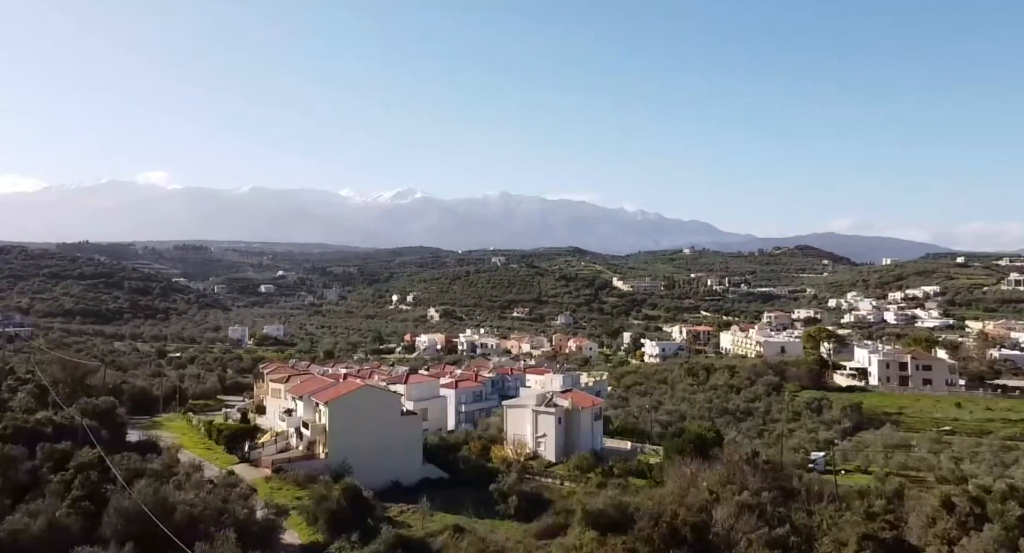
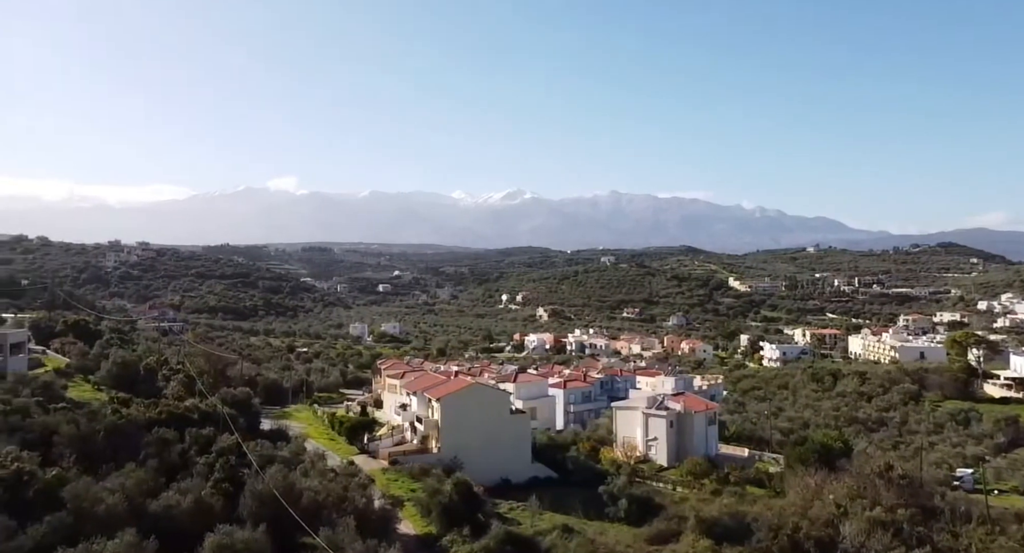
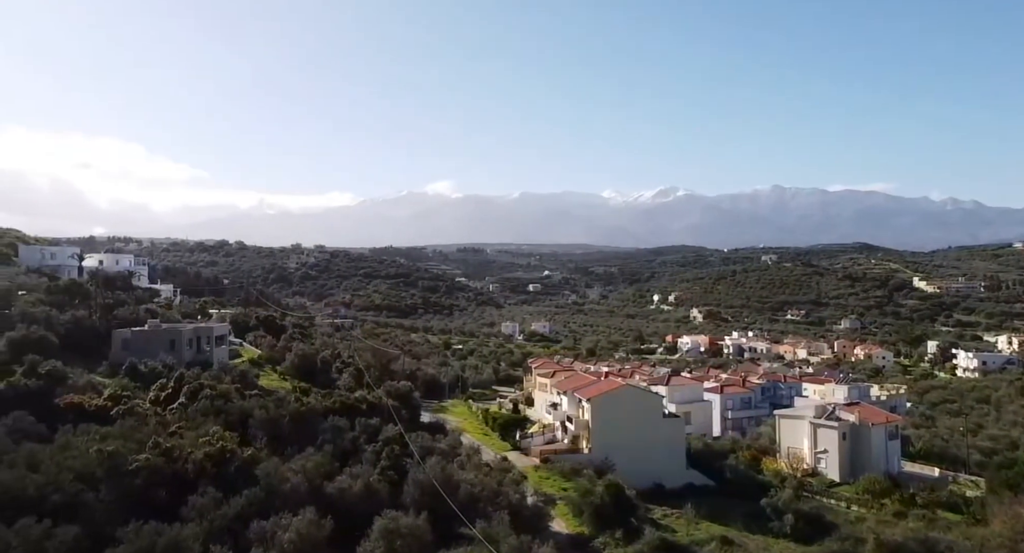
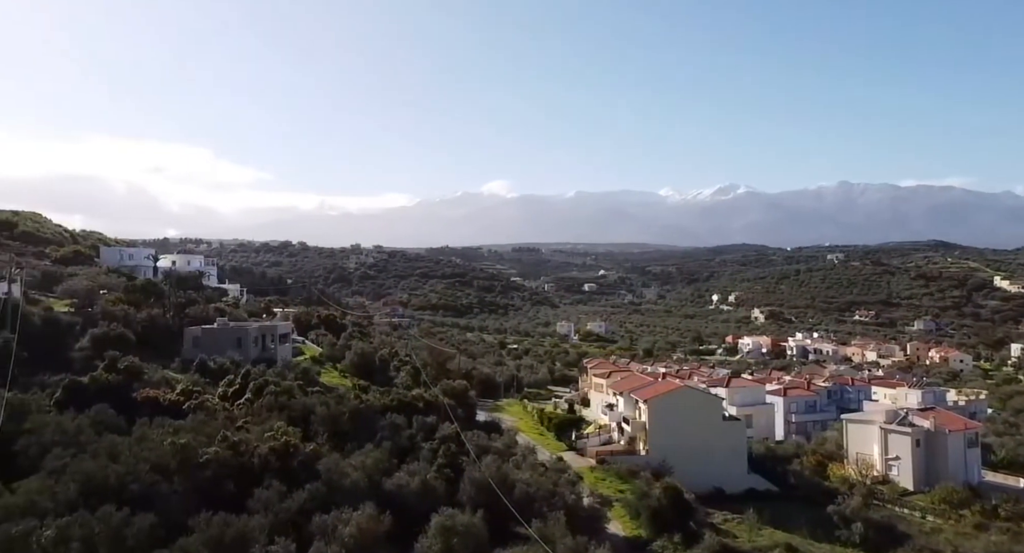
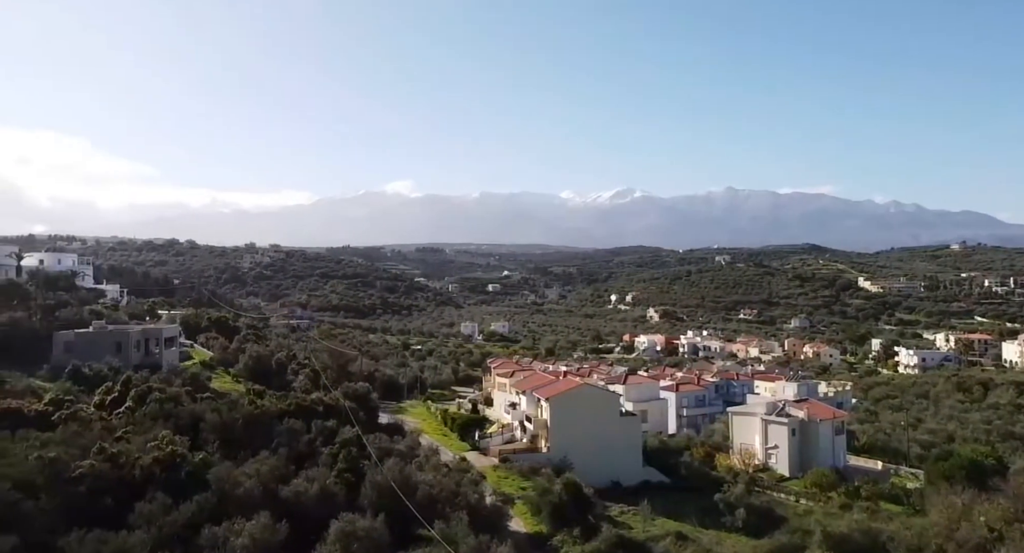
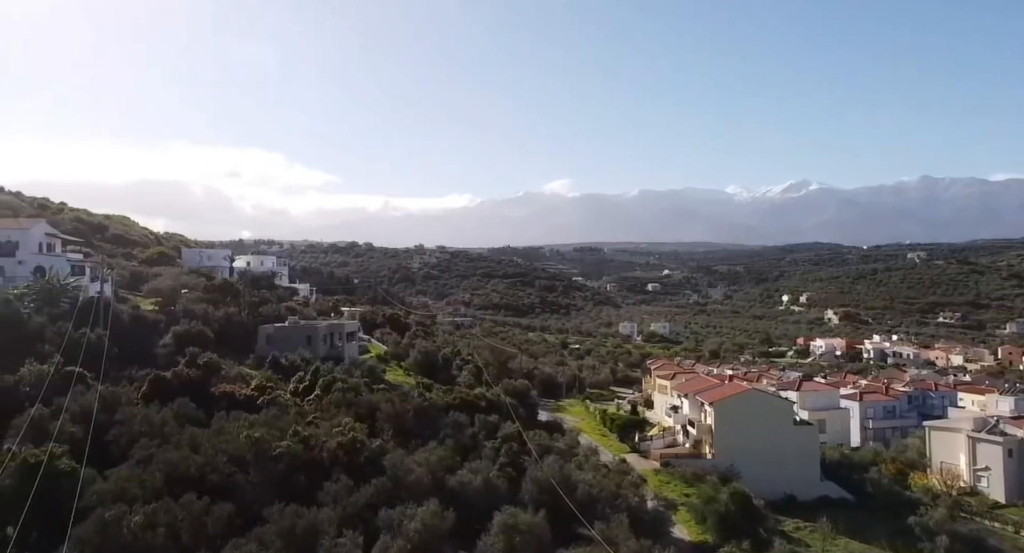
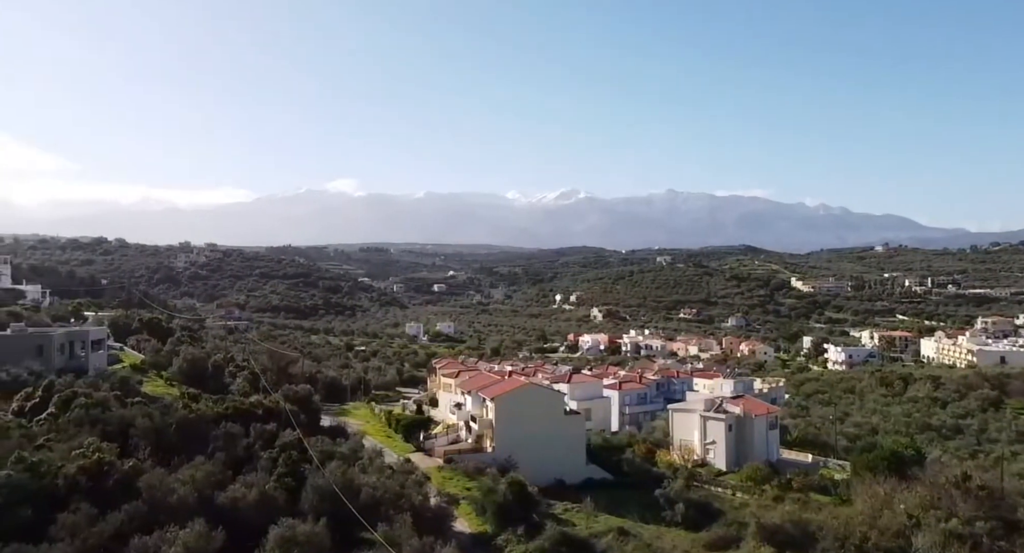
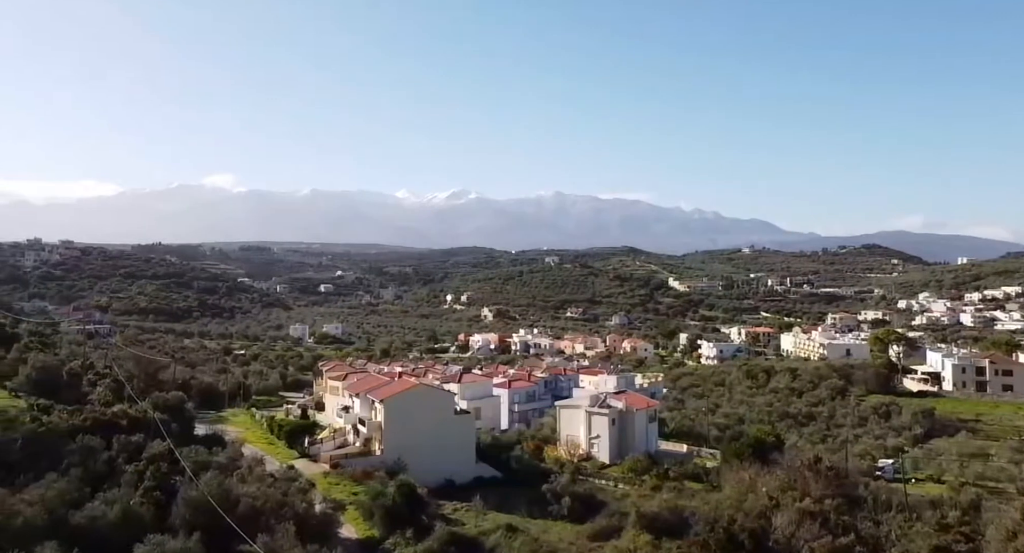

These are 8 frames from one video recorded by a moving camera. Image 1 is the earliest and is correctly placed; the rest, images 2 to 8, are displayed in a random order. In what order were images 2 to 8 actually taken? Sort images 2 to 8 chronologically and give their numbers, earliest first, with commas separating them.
8, 2, 7, 5, 3, 4, 6
